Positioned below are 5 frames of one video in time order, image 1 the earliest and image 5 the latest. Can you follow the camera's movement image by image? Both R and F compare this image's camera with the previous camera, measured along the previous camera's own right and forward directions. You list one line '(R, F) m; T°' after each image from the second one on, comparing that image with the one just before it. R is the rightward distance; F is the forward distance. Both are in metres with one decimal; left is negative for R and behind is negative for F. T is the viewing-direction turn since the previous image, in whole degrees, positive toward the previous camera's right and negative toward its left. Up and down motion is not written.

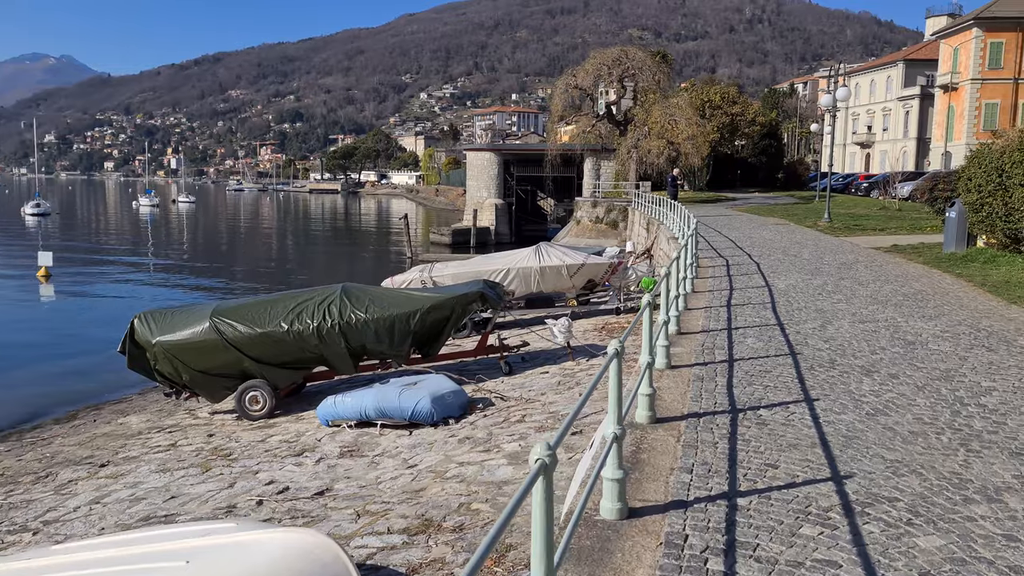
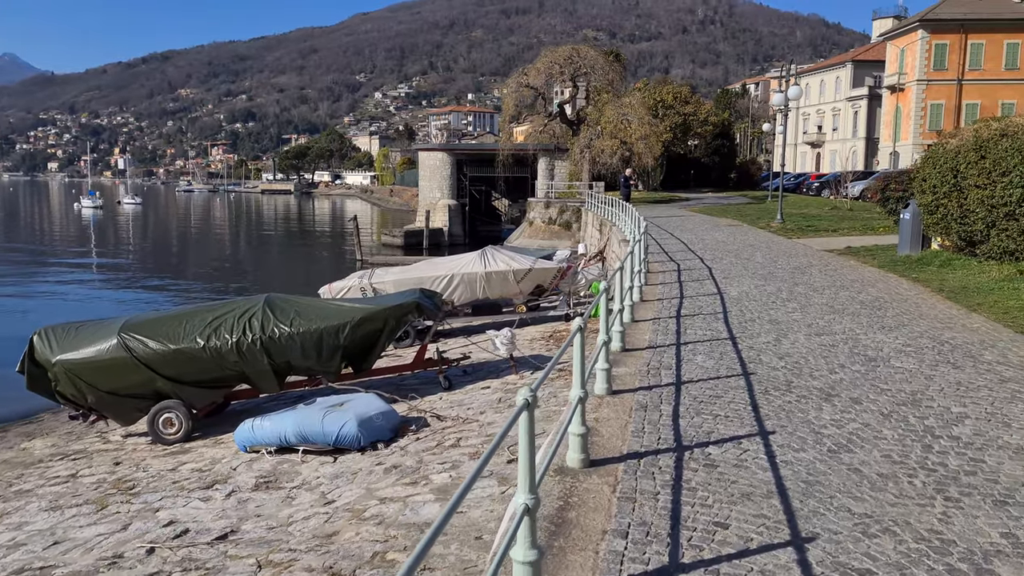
(+0.3, +0.9) m; +3°
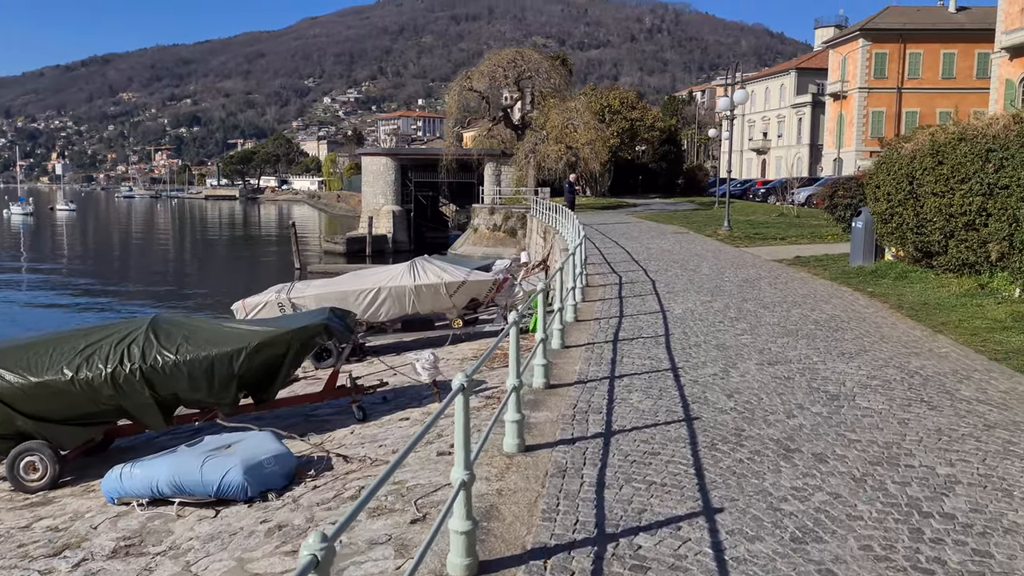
(+0.5, +1.4) m; +3°
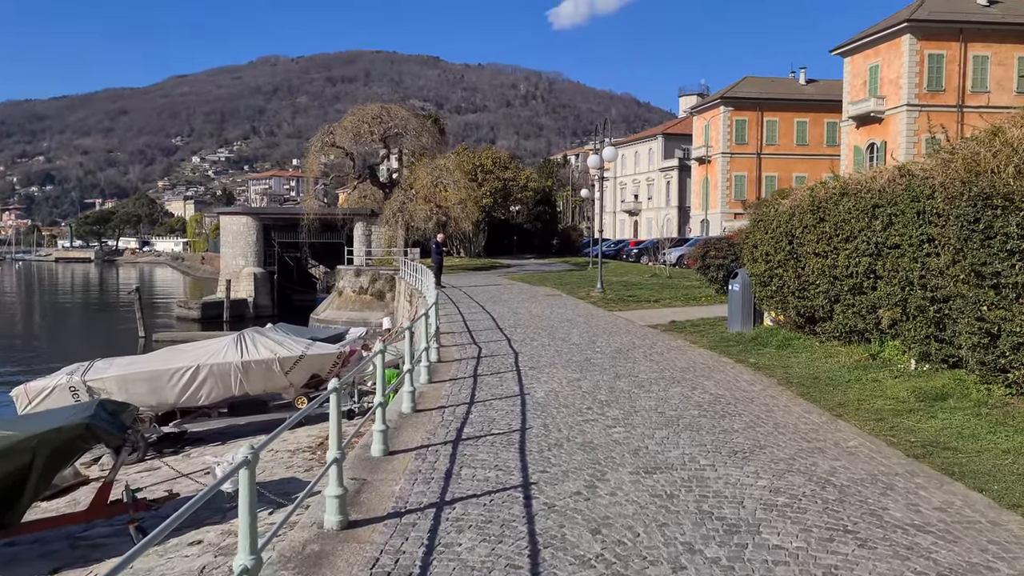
(+0.7, +2.1) m; +8°
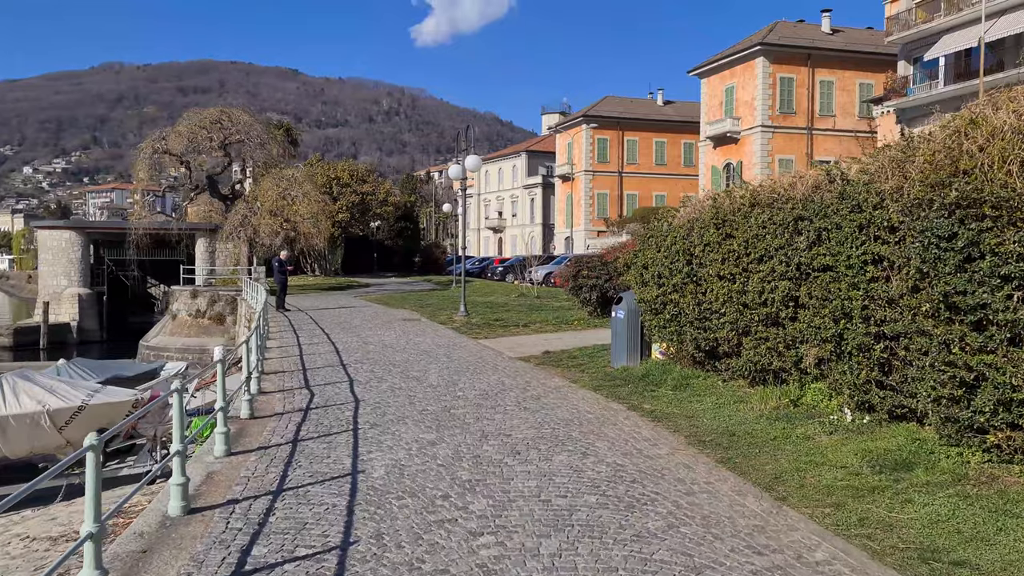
(+0.3, +2.7) m; +9°
